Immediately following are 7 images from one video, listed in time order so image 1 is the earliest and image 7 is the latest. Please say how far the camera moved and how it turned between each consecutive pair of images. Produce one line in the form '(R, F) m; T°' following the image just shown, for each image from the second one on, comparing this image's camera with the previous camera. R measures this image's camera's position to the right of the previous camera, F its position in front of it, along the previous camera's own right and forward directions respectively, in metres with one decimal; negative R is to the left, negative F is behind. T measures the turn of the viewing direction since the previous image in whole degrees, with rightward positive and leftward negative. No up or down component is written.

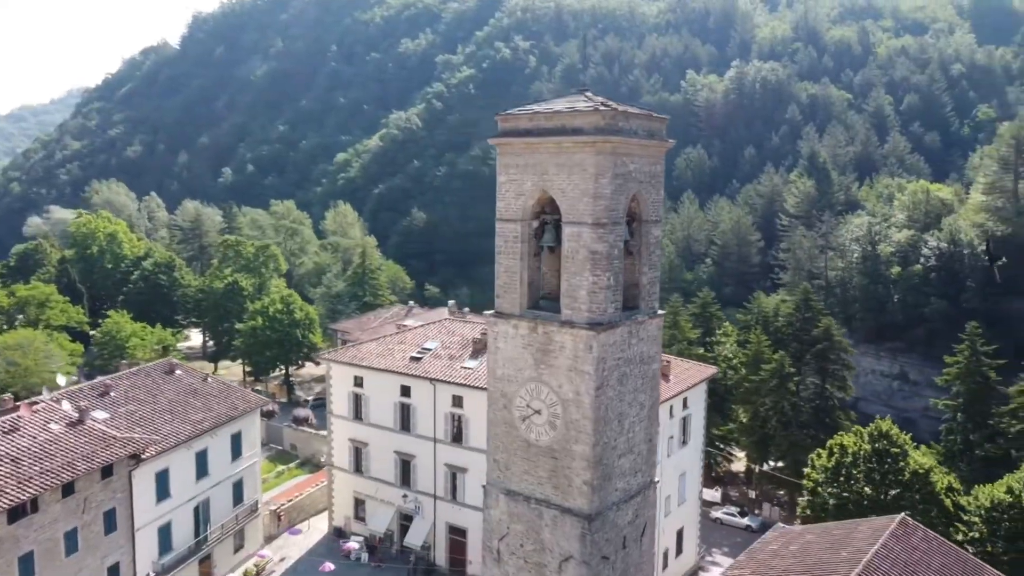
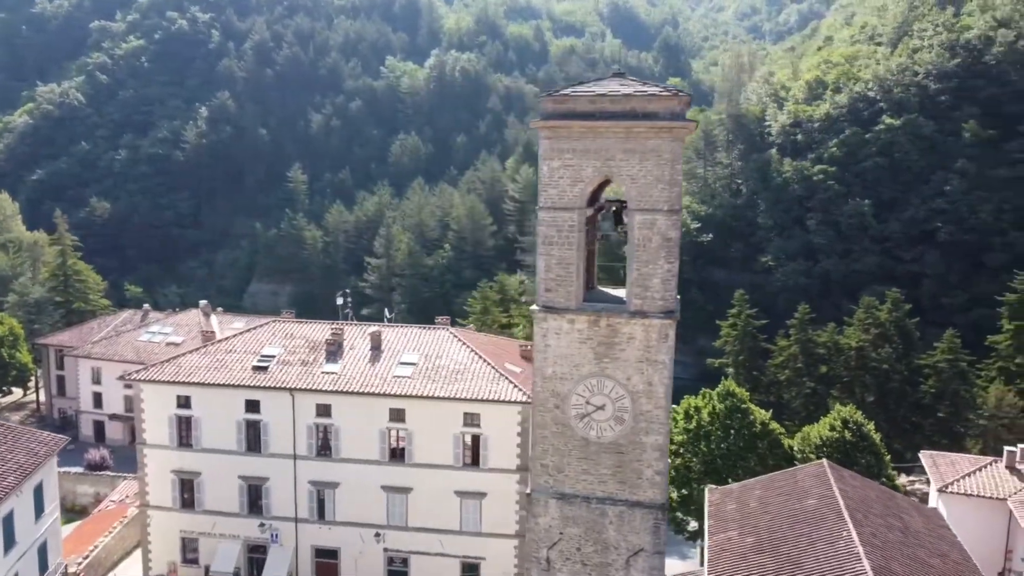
(-6.4, +2.4) m; +25°
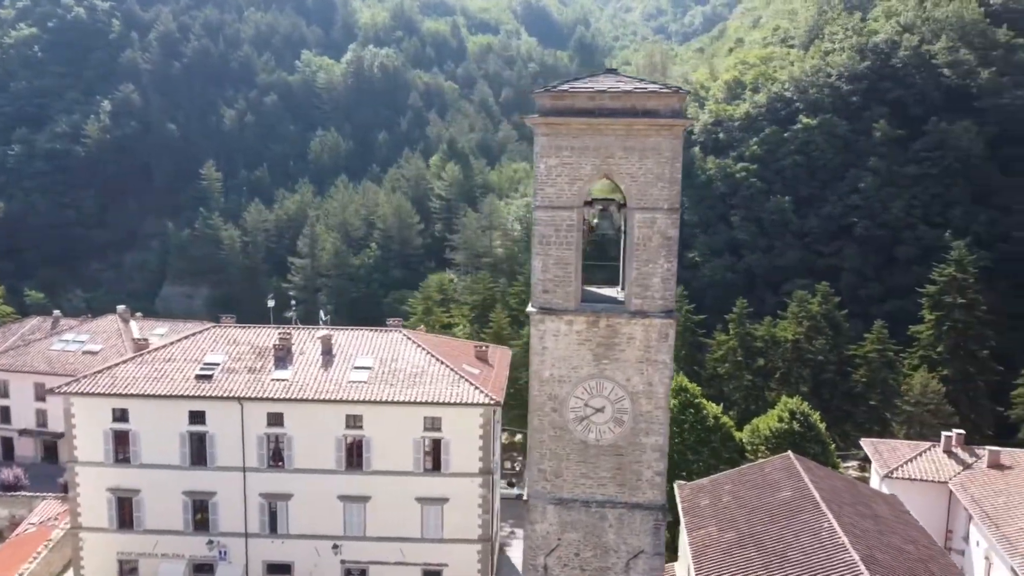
(-1.4, +0.5) m; +6°
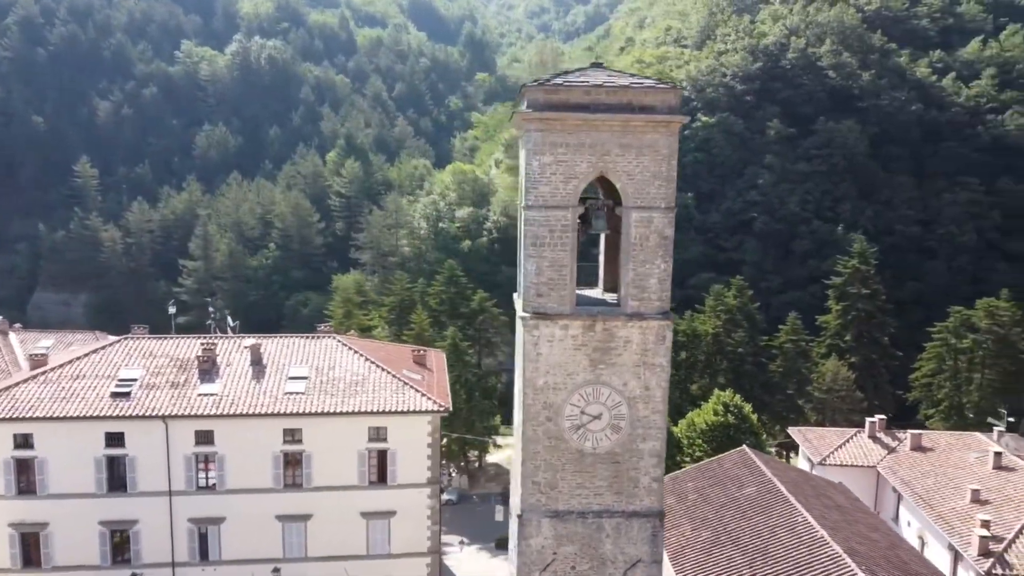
(-1.7, +0.8) m; +8°
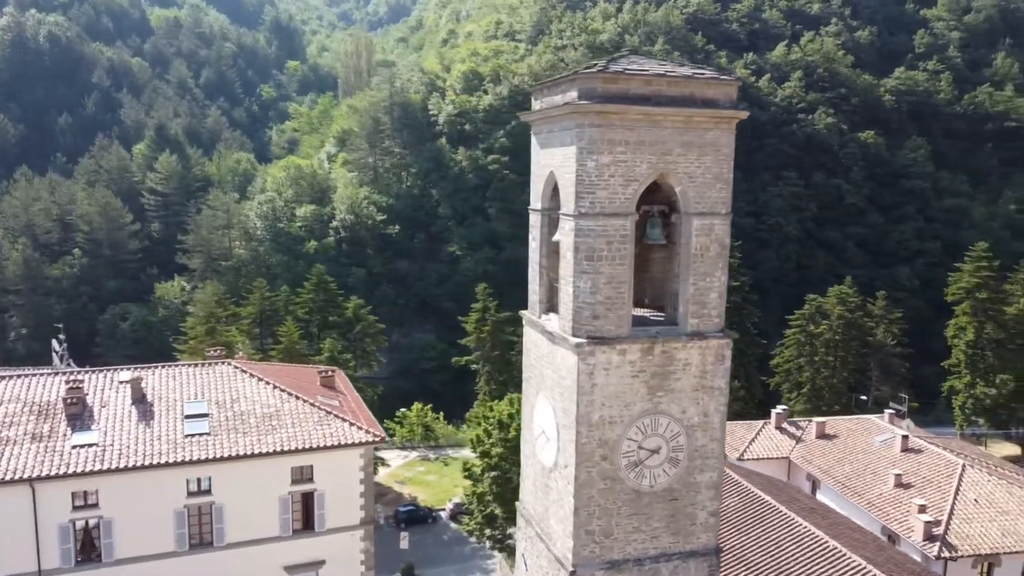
(-3.3, +2.3) m; +14°
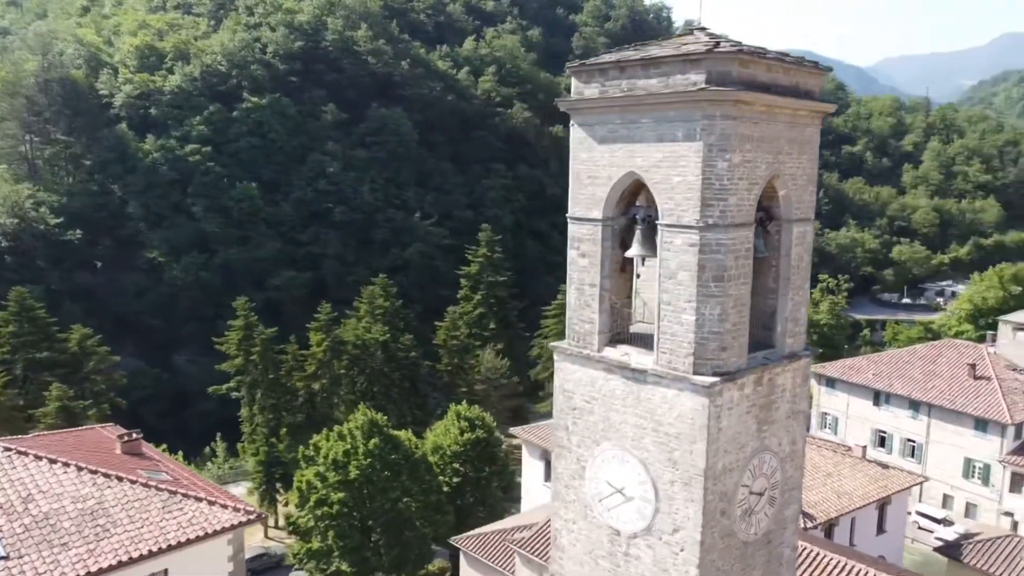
(-4.7, +3.6) m; +25°
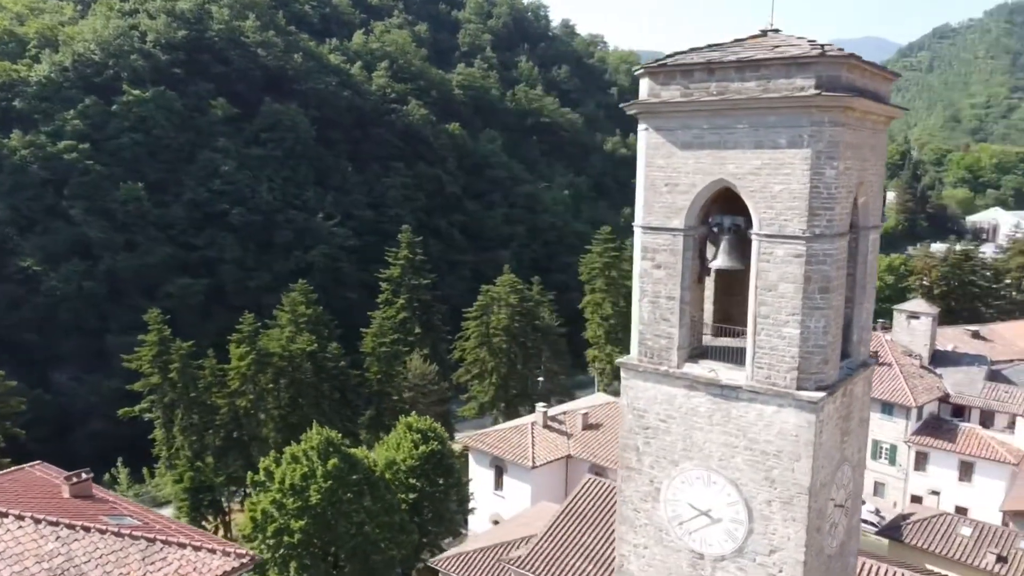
(-2.4, +0.9) m; +9°
